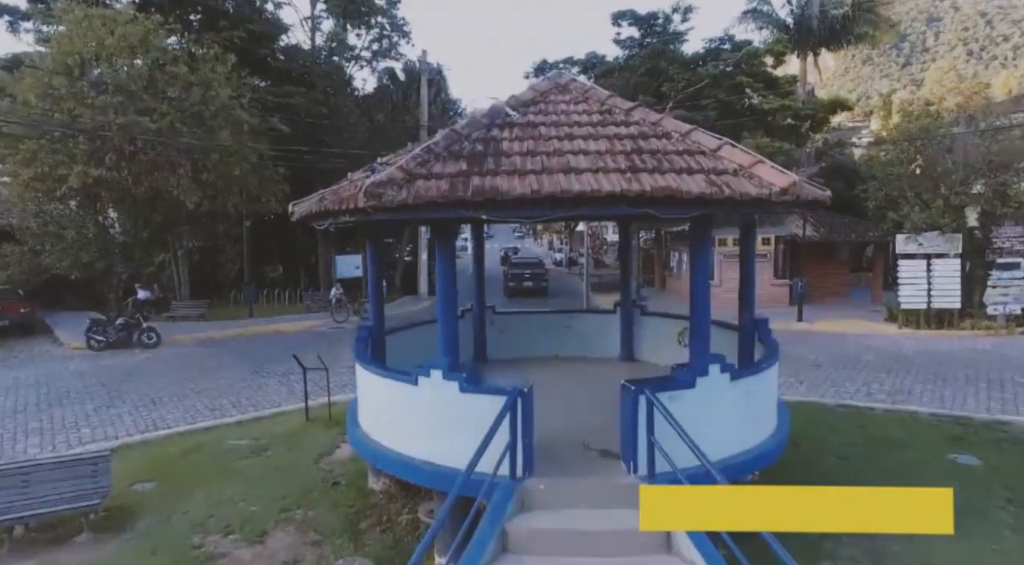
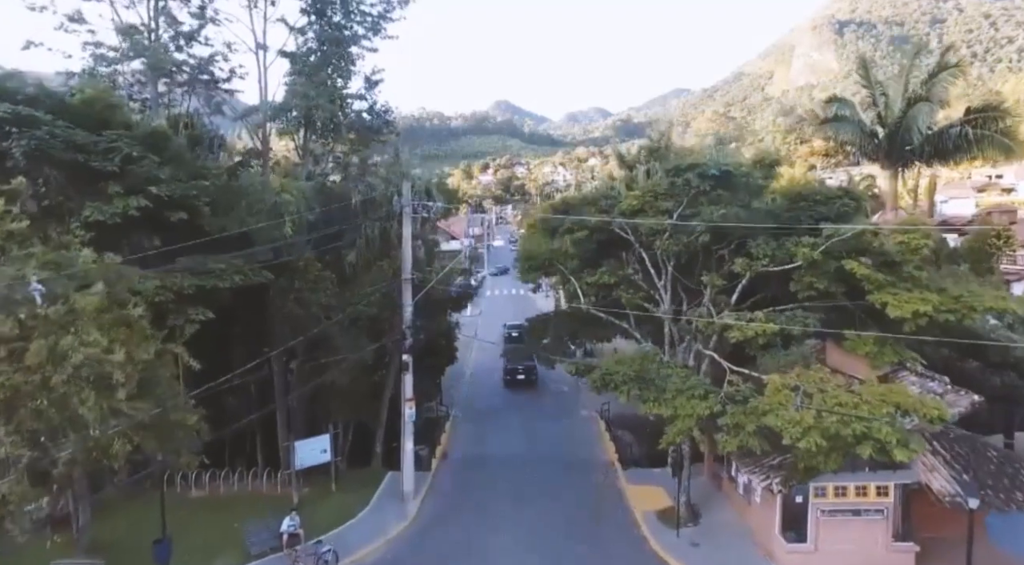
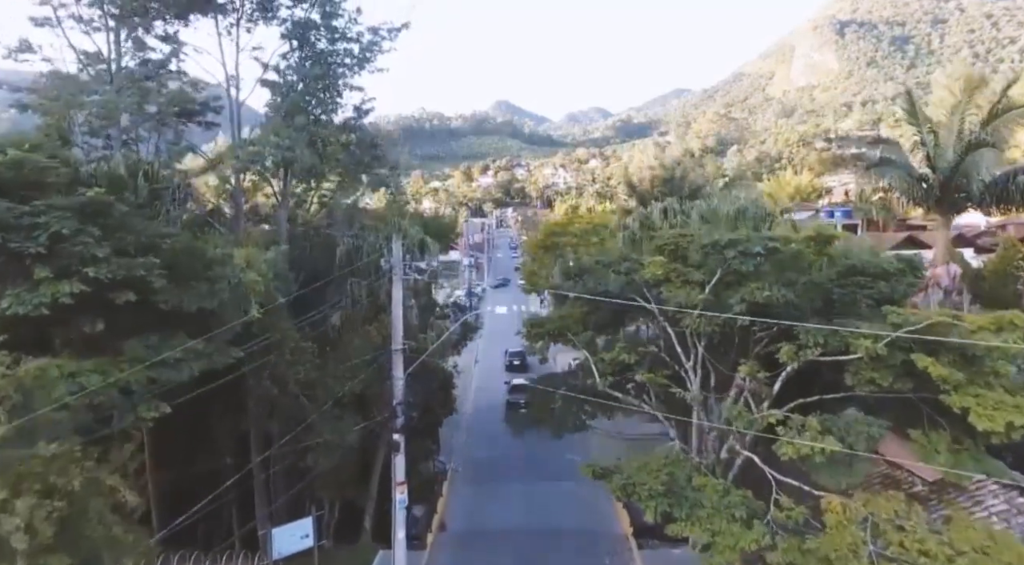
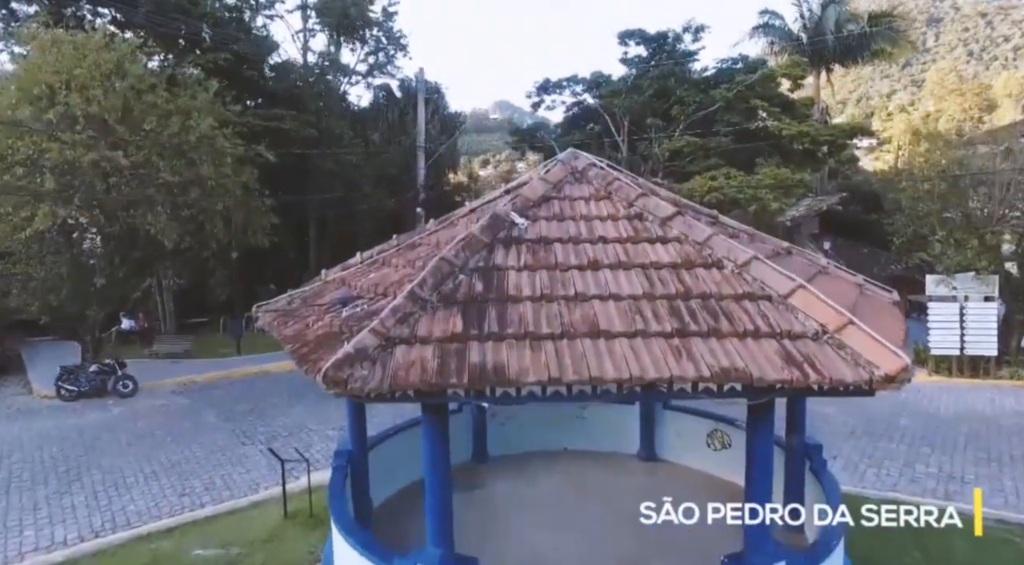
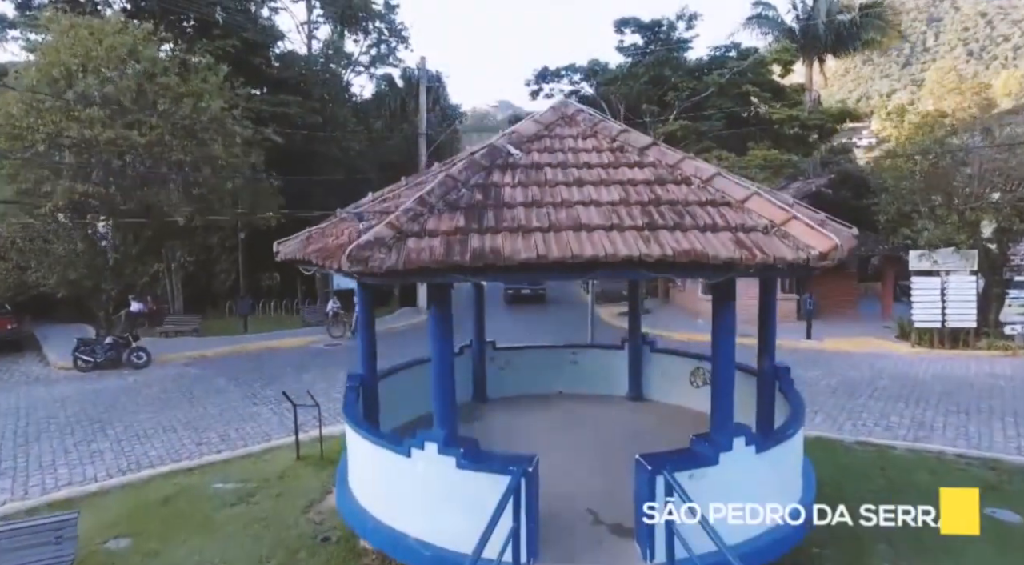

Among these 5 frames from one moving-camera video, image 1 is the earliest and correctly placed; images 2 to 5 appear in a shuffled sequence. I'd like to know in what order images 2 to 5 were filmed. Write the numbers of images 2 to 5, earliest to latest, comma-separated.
5, 4, 2, 3
